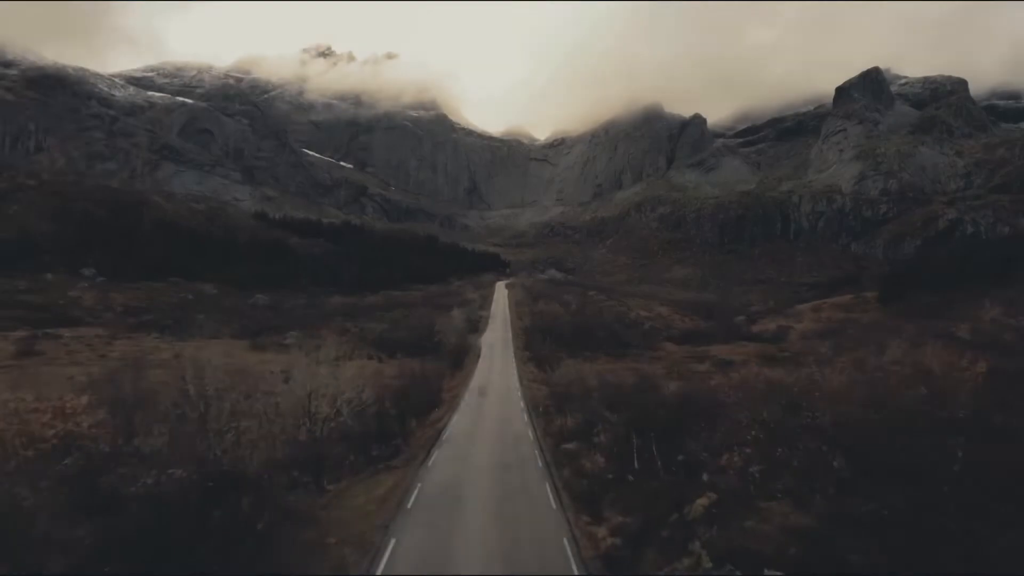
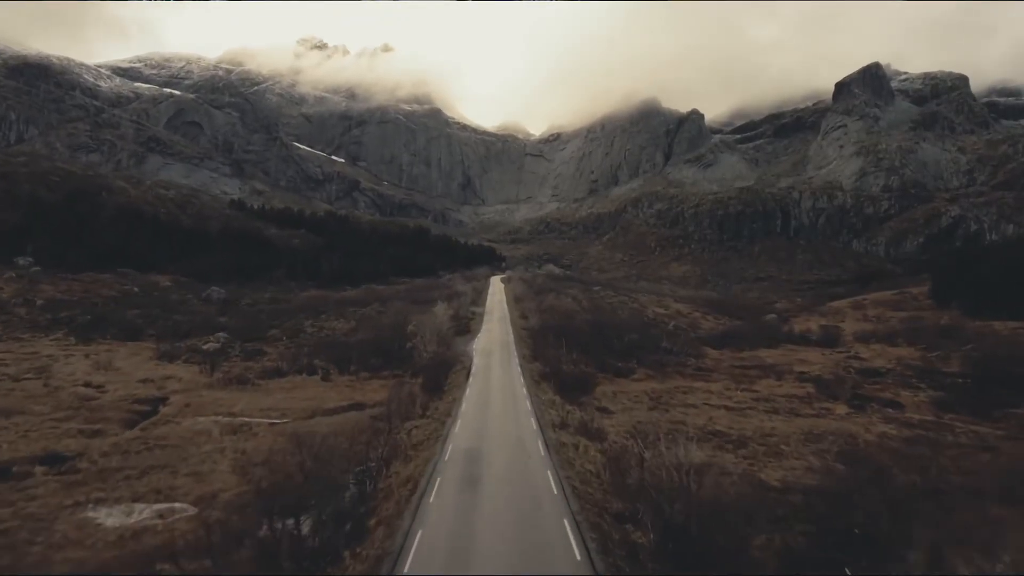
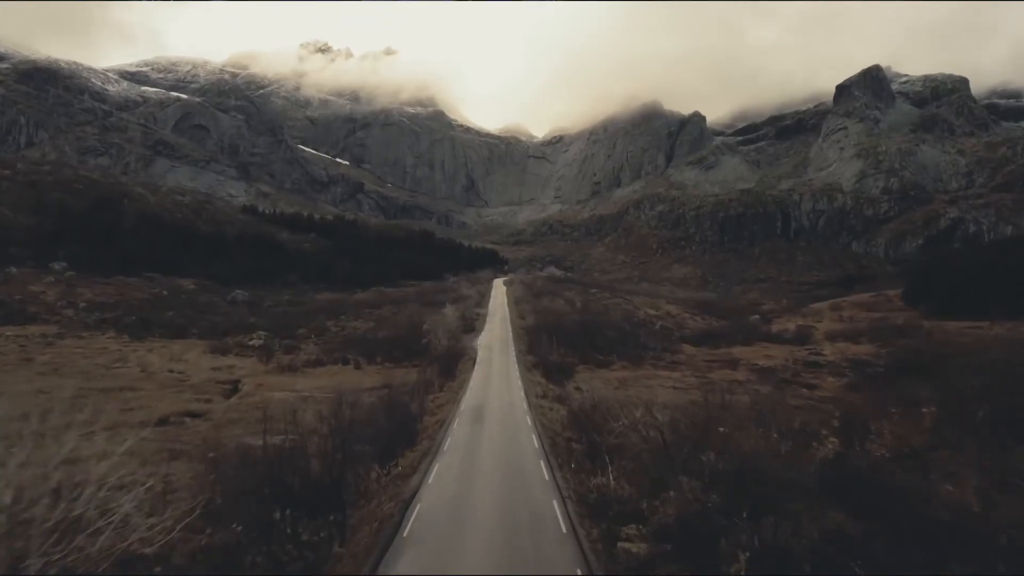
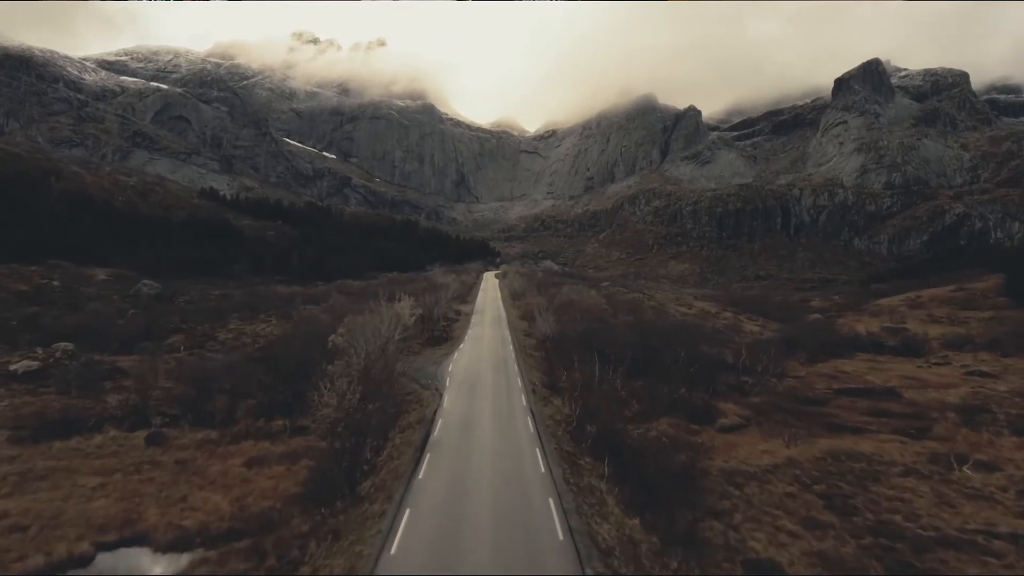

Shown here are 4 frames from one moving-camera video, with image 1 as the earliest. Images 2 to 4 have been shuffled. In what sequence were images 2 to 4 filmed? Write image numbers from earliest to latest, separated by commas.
3, 2, 4
